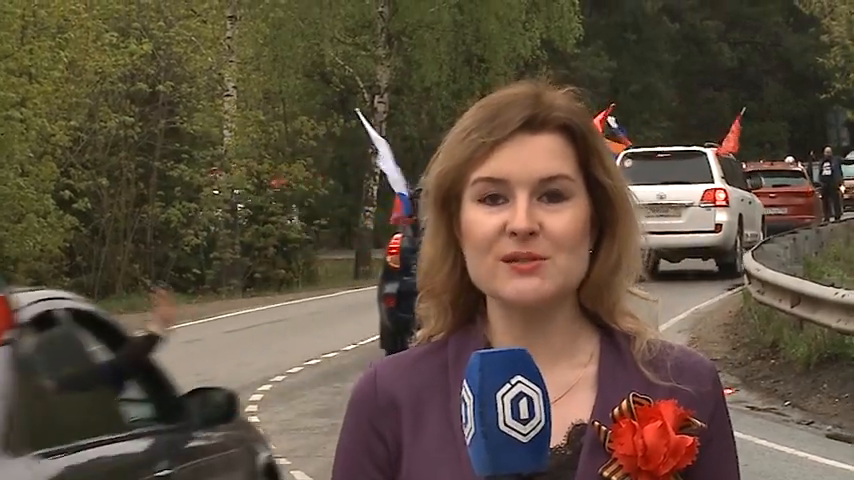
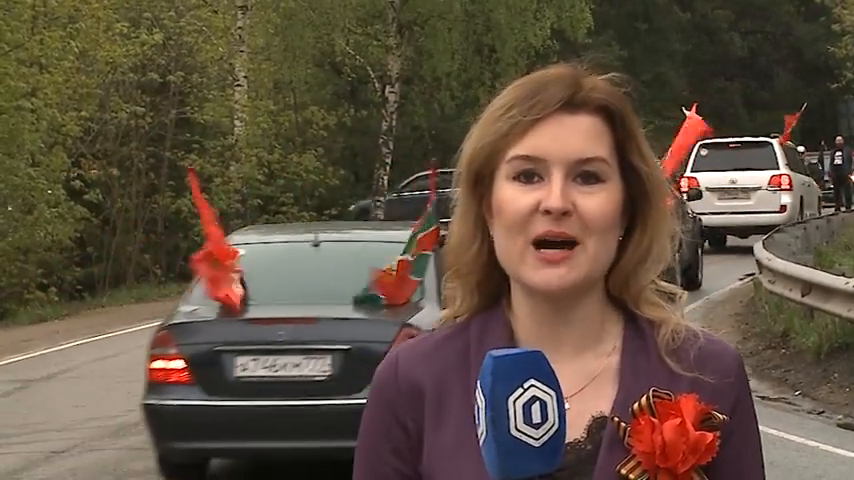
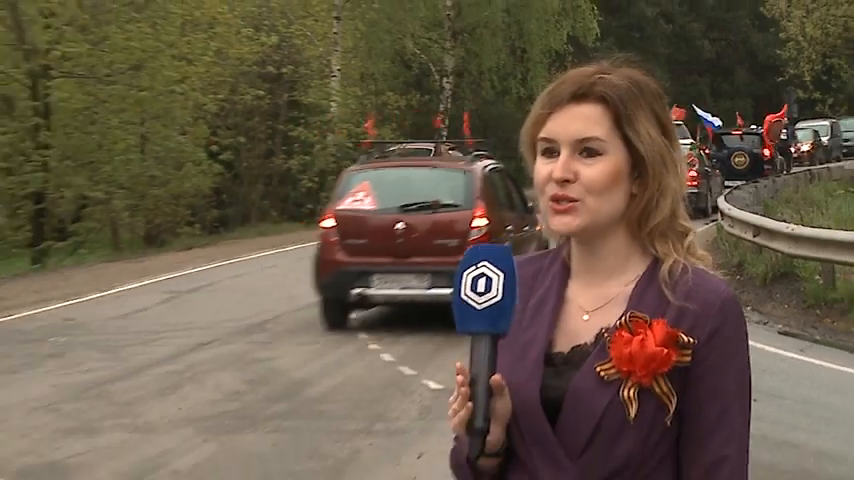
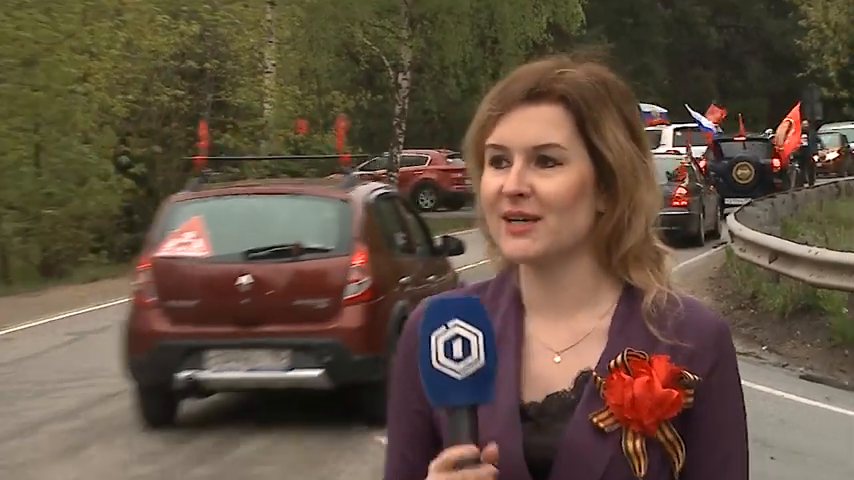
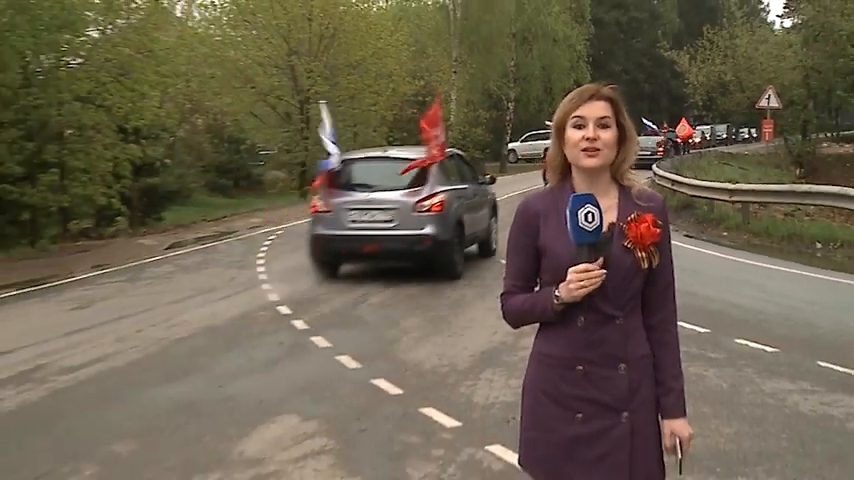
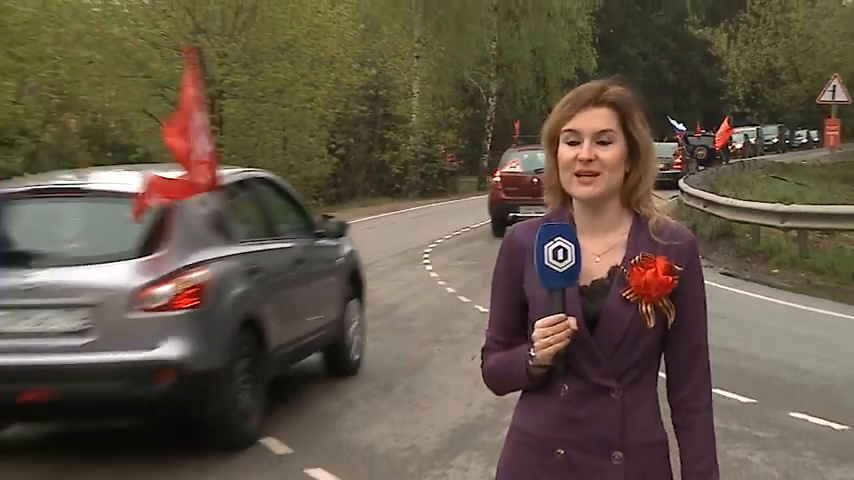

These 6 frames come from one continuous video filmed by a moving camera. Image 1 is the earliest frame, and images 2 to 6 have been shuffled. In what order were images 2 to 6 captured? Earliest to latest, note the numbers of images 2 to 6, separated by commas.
2, 4, 3, 6, 5
